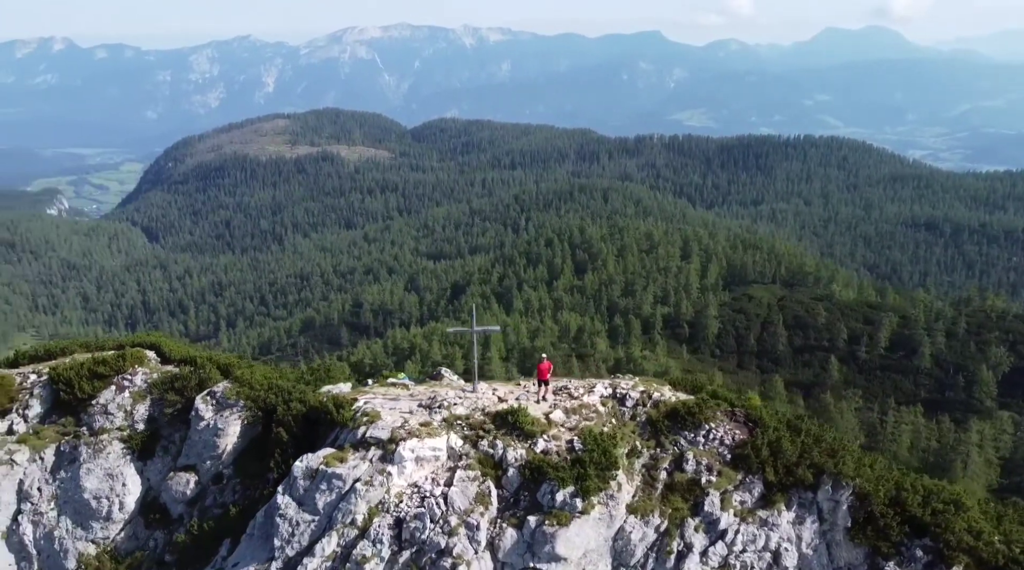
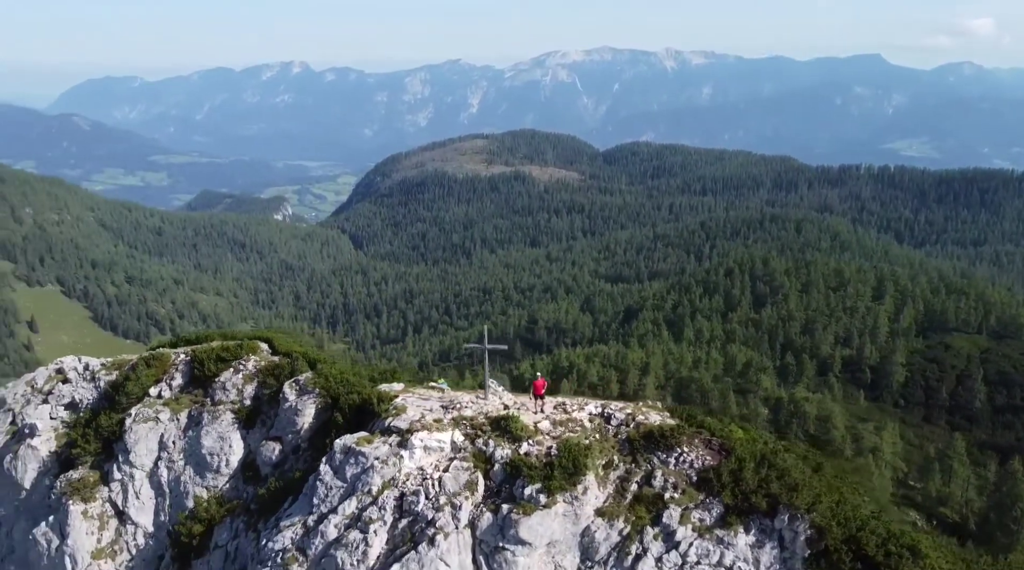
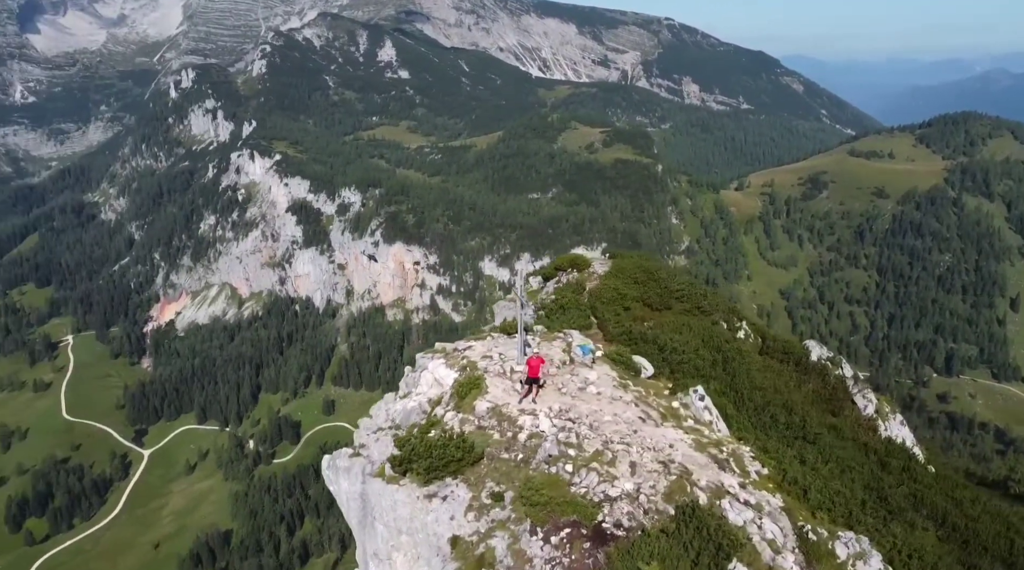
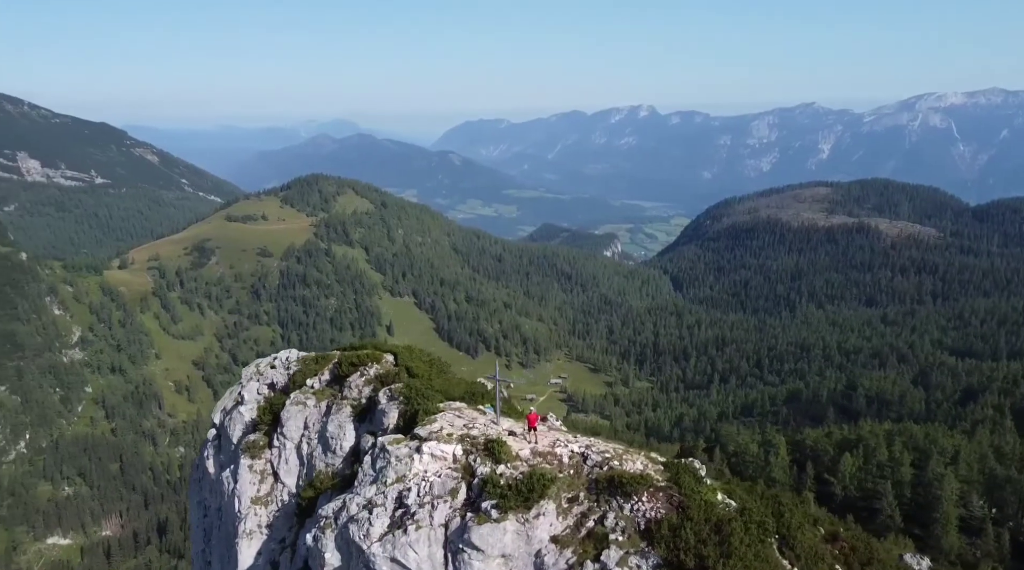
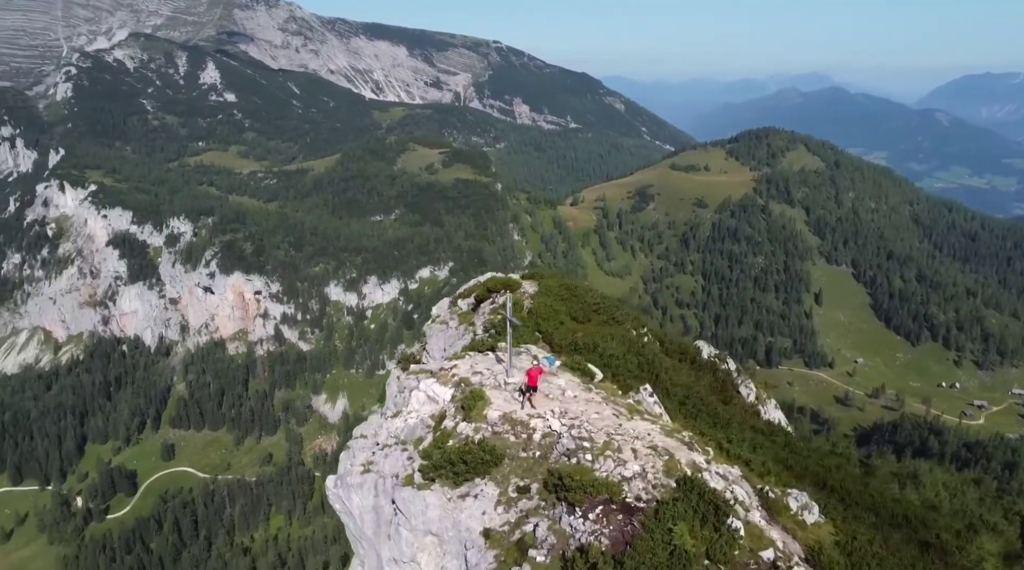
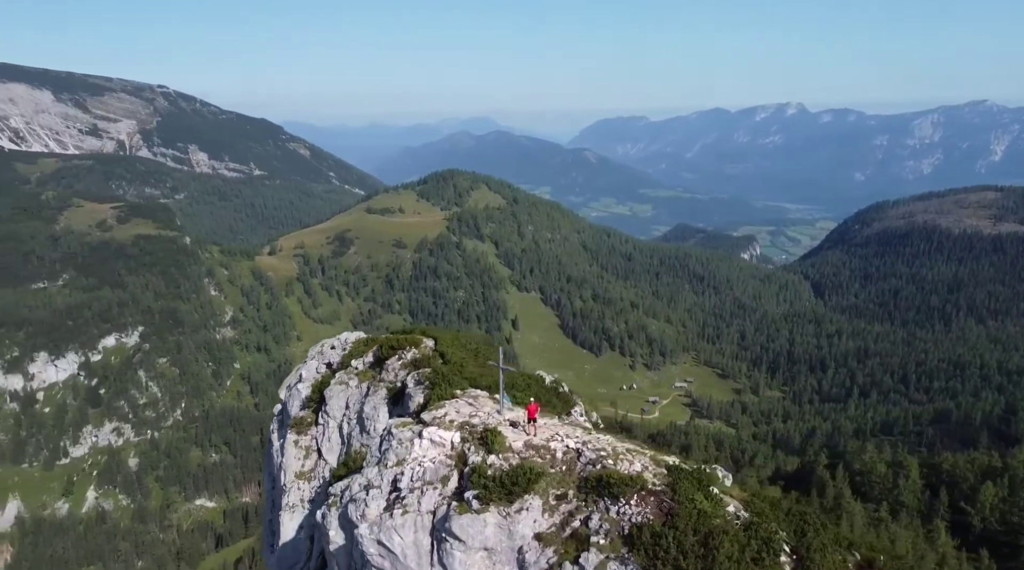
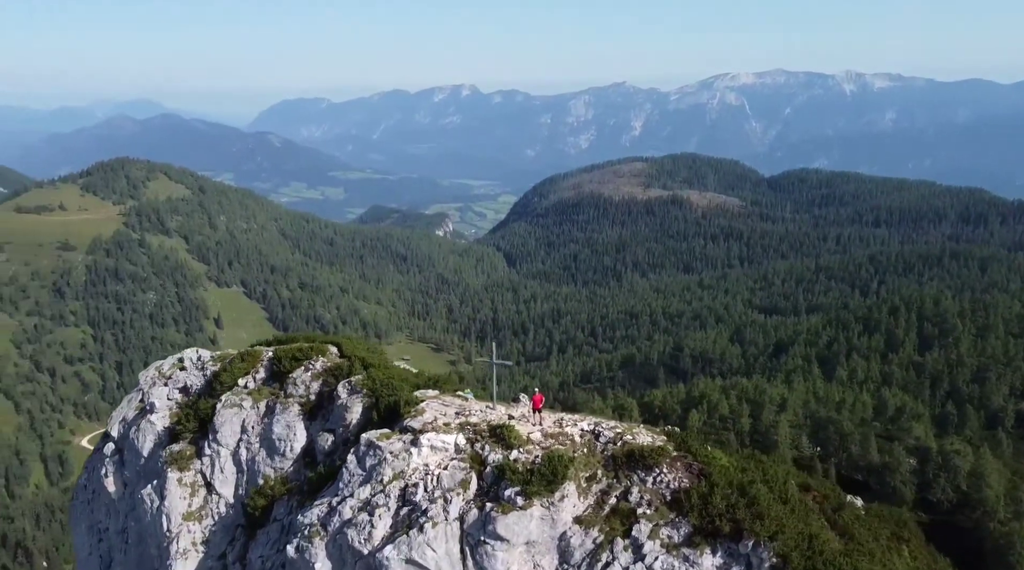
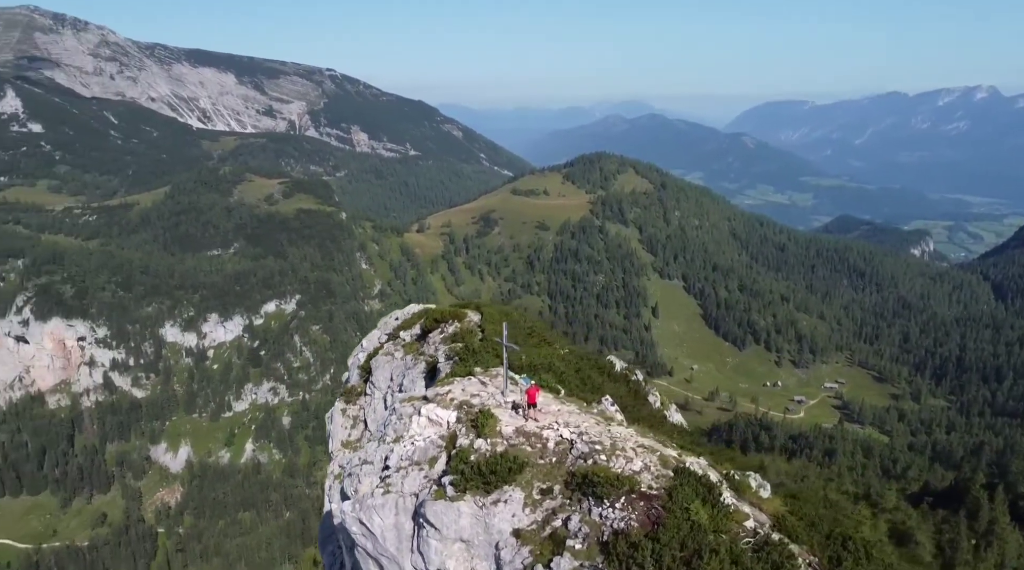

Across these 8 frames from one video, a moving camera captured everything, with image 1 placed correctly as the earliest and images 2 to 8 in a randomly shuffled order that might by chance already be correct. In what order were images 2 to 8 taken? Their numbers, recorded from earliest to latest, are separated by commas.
2, 7, 4, 6, 8, 5, 3
